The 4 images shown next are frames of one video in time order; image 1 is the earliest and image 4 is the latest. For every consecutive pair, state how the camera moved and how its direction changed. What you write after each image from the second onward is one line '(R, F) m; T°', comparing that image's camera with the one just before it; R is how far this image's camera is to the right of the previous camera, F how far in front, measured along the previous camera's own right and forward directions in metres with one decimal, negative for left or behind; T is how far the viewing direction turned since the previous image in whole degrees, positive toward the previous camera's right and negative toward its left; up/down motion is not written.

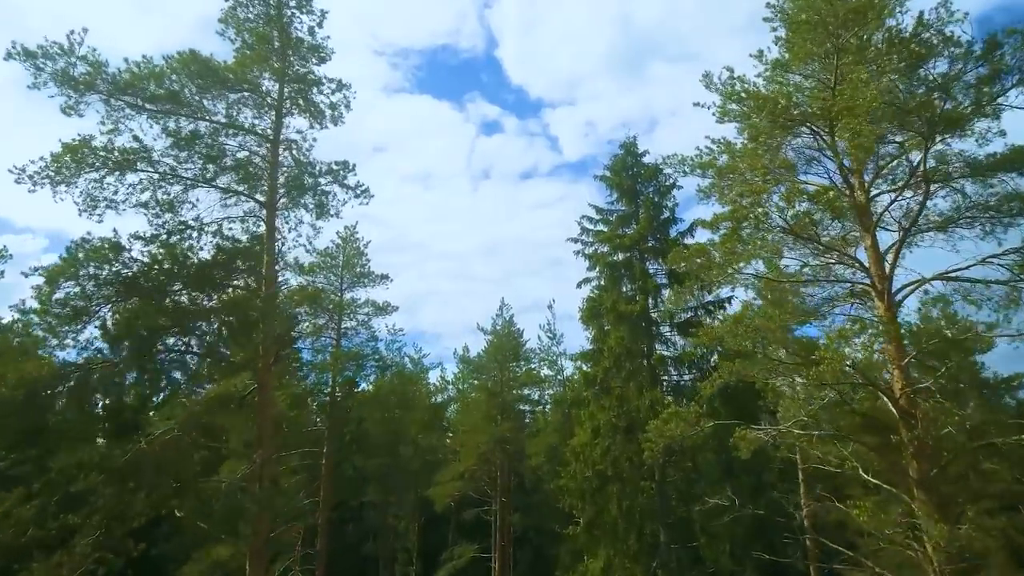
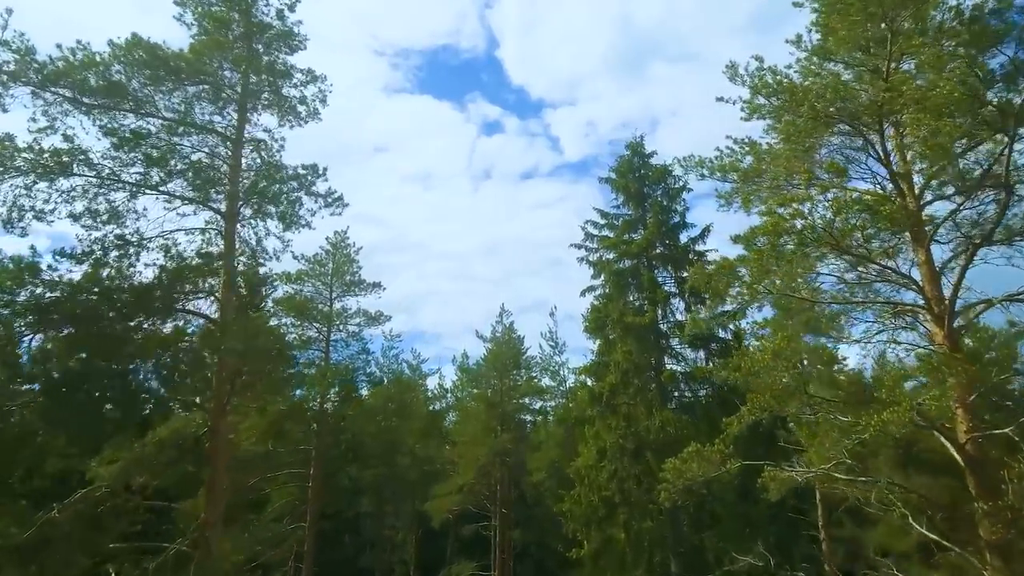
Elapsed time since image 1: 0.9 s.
(+0.1, +1.9) m; 0°
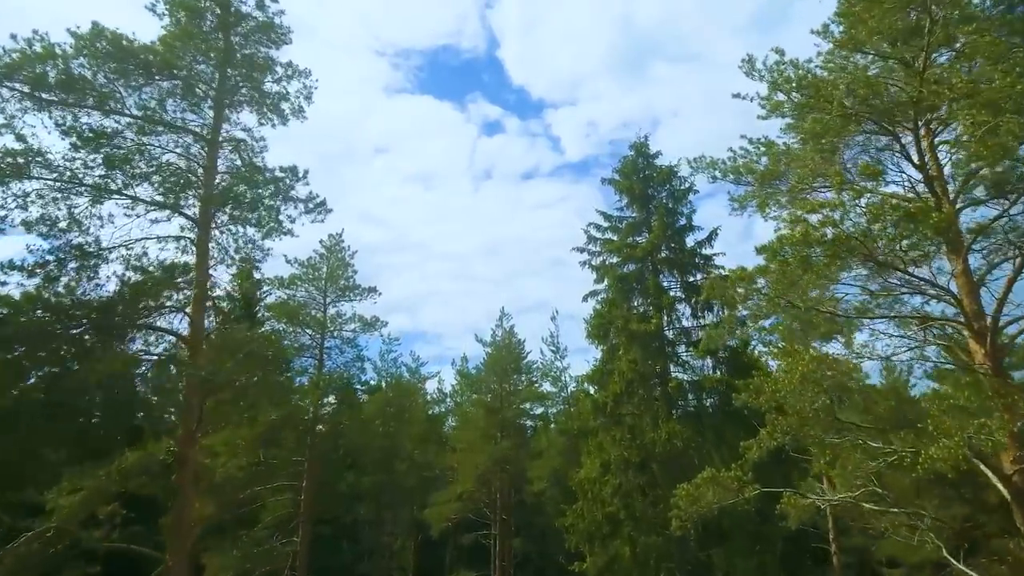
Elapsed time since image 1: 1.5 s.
(0.0, +1.0) m; 0°
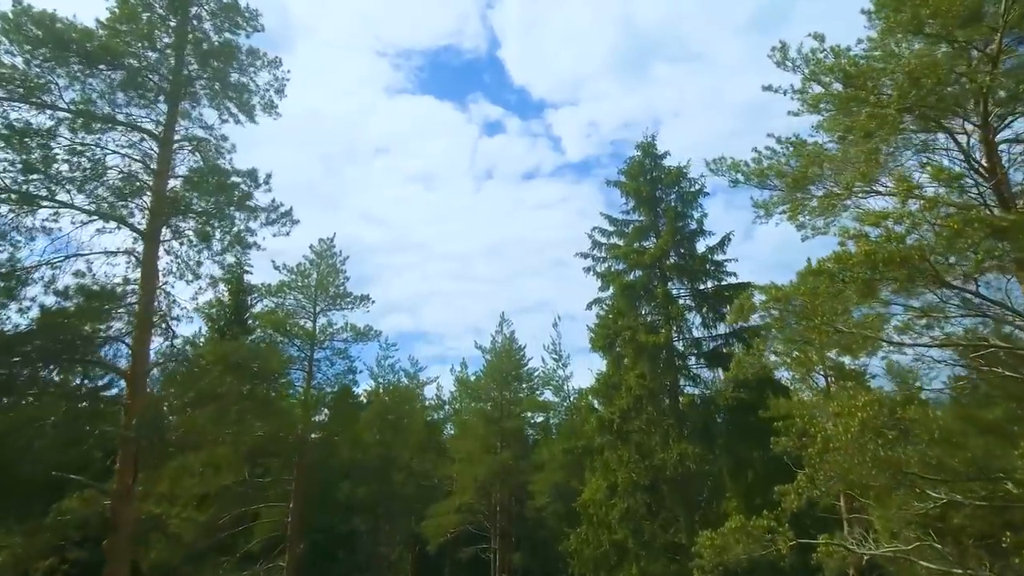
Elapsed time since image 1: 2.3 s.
(0.0, +1.6) m; 0°
